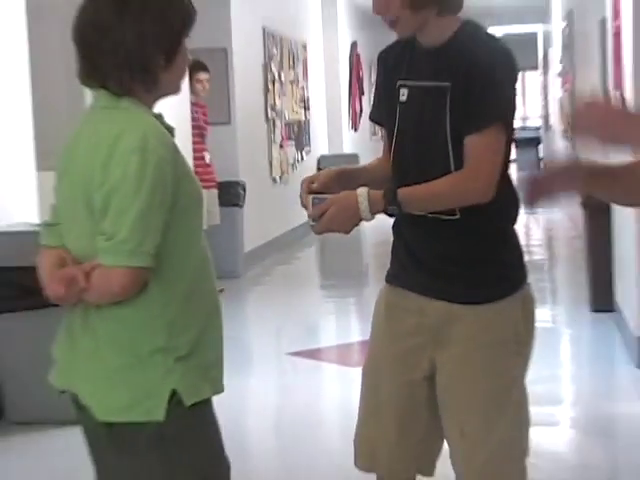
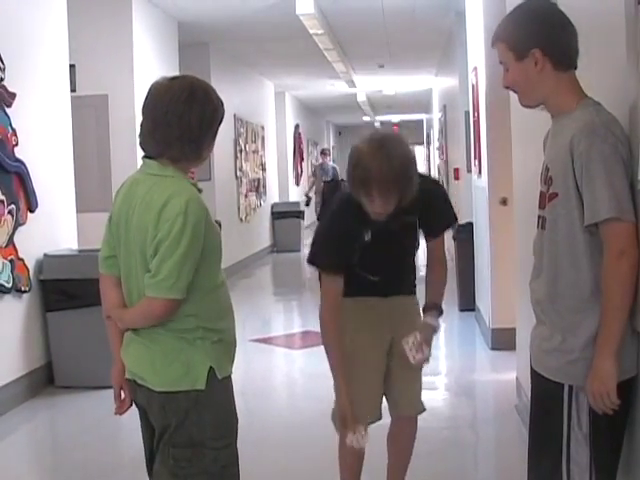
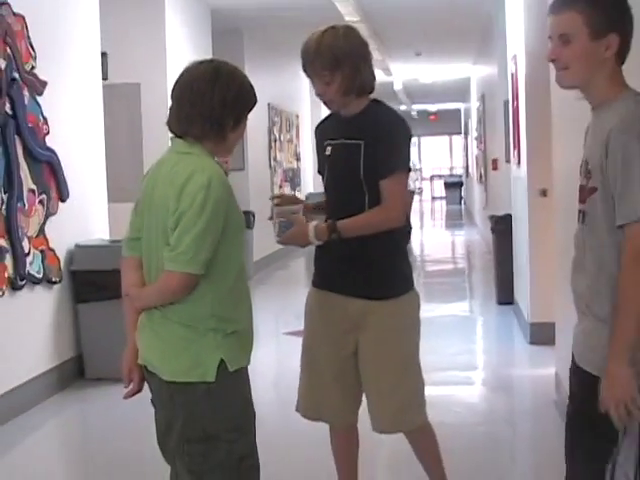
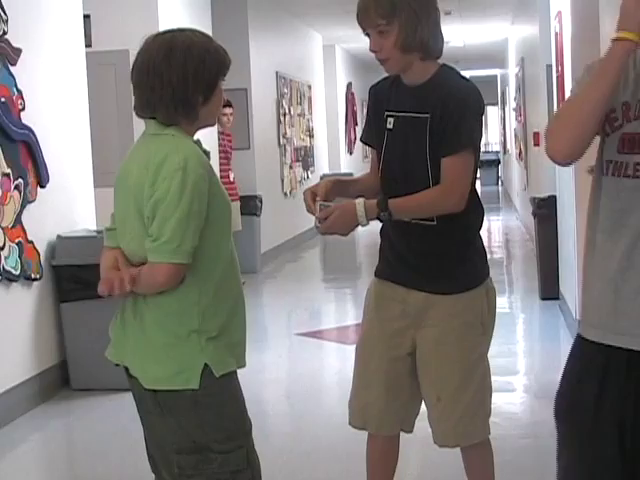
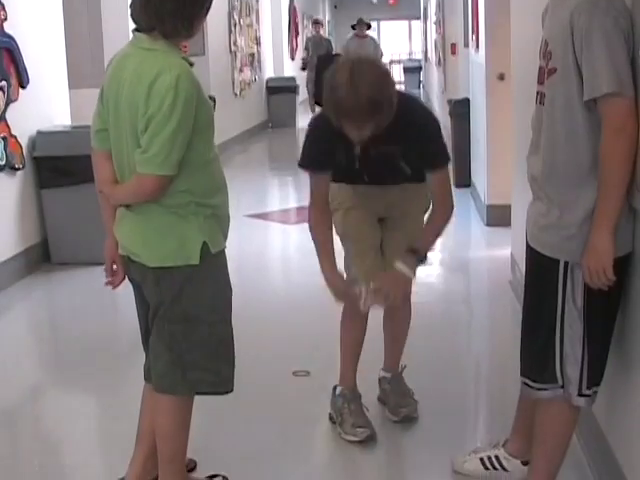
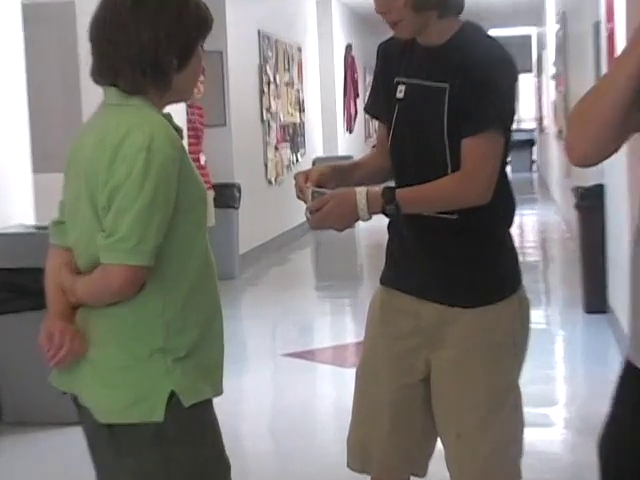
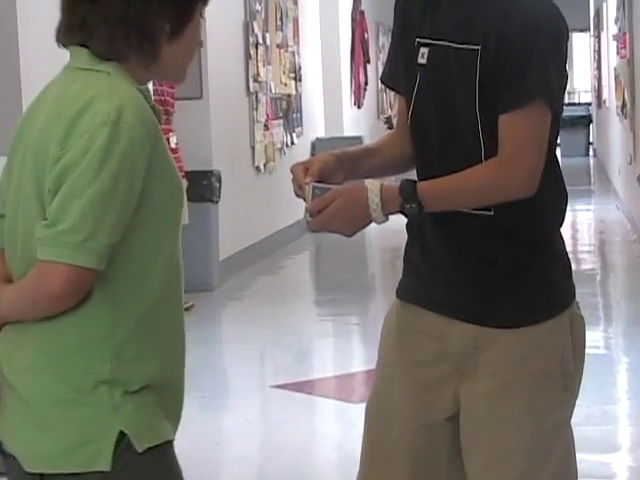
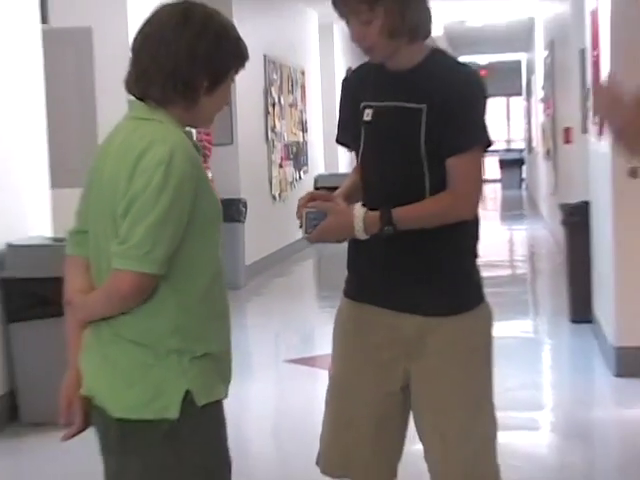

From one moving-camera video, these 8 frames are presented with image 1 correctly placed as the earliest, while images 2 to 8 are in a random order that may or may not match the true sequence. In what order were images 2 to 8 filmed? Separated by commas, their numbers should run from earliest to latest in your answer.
4, 6, 7, 8, 3, 2, 5
